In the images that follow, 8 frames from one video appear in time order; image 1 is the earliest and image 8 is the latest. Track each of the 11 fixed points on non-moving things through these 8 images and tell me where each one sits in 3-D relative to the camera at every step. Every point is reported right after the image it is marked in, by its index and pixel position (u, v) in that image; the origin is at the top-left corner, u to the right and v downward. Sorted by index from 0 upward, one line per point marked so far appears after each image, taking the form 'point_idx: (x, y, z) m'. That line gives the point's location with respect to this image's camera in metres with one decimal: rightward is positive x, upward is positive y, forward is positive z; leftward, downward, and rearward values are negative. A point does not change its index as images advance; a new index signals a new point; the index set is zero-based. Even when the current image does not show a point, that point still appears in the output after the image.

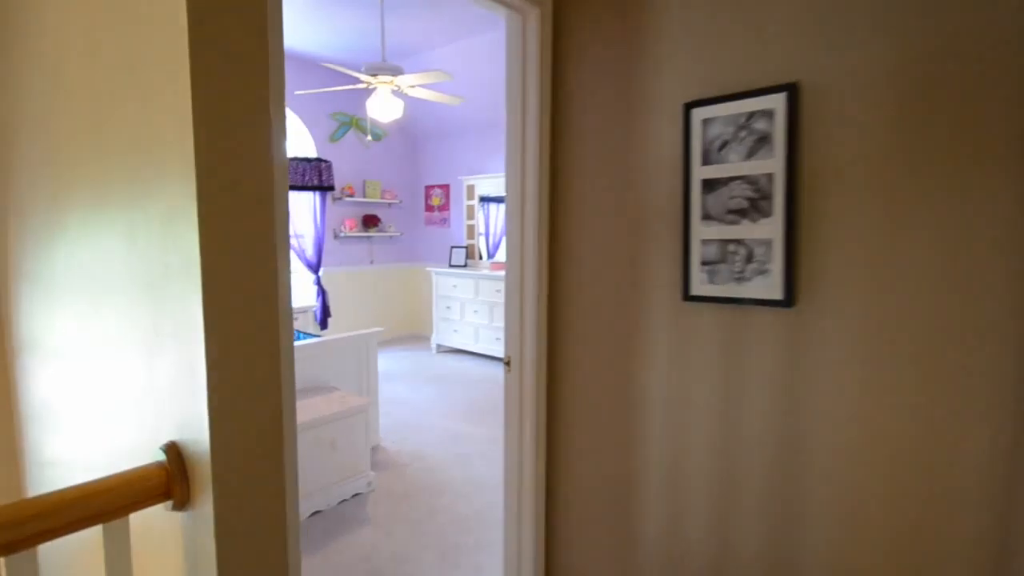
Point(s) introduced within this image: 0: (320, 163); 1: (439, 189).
0: (-2.4, +1.5, +5.4) m
1: (-1.1, +1.4, +6.4) m
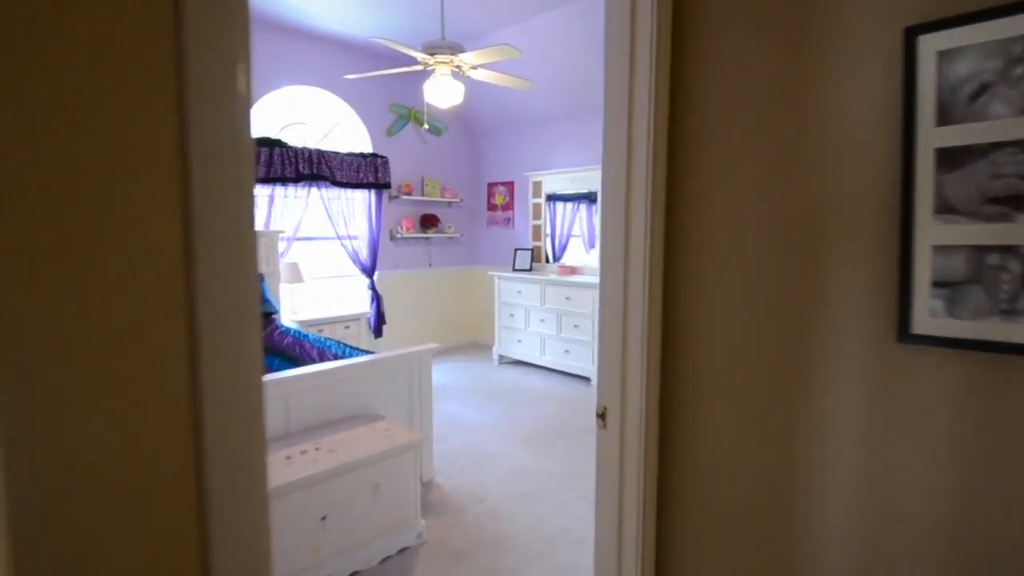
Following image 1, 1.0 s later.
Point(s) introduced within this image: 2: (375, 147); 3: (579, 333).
0: (-1.5, +1.5, +4.9) m
1: (-0.1, +1.3, +5.8) m
2: (-1.6, +1.6, +5.0) m
3: (+0.7, -0.4, +4.7) m
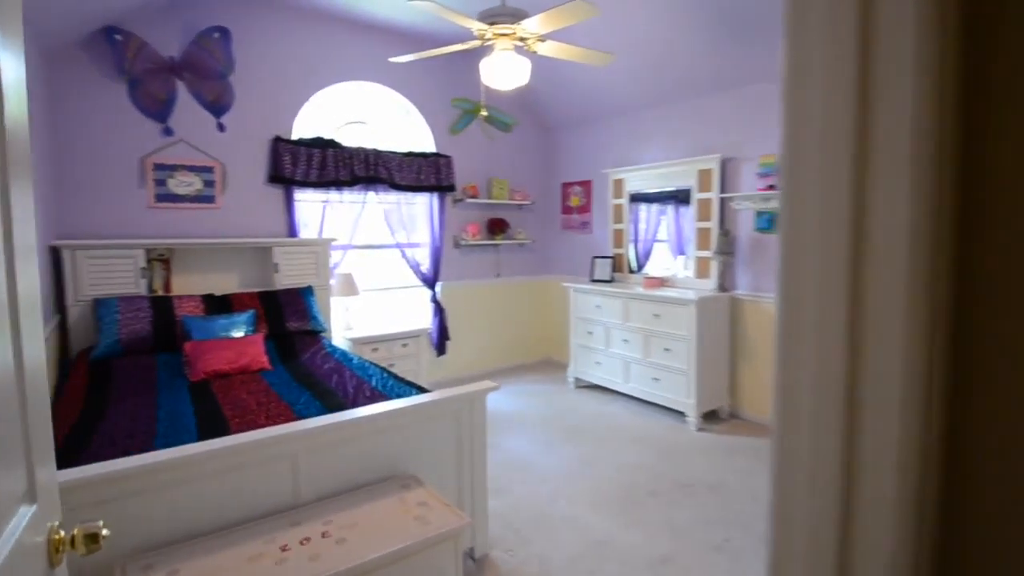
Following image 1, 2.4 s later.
0: (-0.7, +1.3, +4.5) m
1: (+0.8, +1.2, +5.1) m
2: (-0.7, +1.5, +4.6) m
3: (+1.4, -0.6, +3.8) m
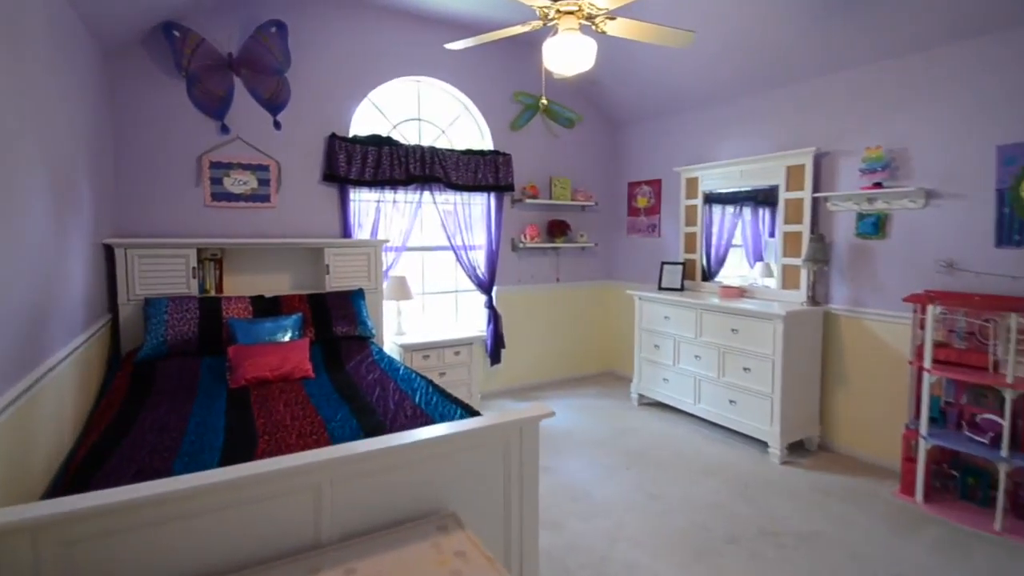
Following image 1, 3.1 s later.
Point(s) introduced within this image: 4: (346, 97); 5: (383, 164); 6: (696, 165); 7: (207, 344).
0: (-0.1, +1.3, +4.2) m
1: (+1.4, +1.1, +4.6) m
2: (-0.1, +1.4, +4.4) m
3: (+1.8, -0.7, +3.3) m
4: (-1.4, +1.6, +3.8) m
5: (-1.1, +1.1, +3.9) m
6: (+1.7, +1.2, +4.1) m
7: (-2.1, -0.4, +3.0) m
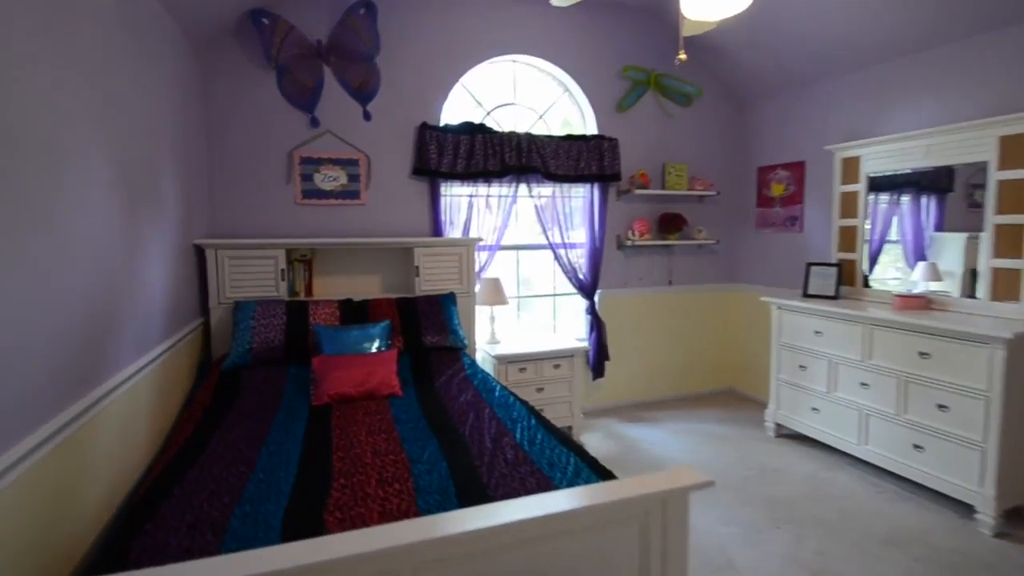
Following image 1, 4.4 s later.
0: (+0.7, +1.2, +3.7) m
1: (+2.4, +1.0, +3.8) m
2: (+0.8, +1.4, +3.8) m
3: (+2.5, -0.8, +2.5) m
4: (-0.6, +1.6, +3.5) m
5: (-0.3, +1.1, +3.5) m
6: (+2.6, +1.1, +3.3) m
7: (-1.4, -0.4, +2.9) m
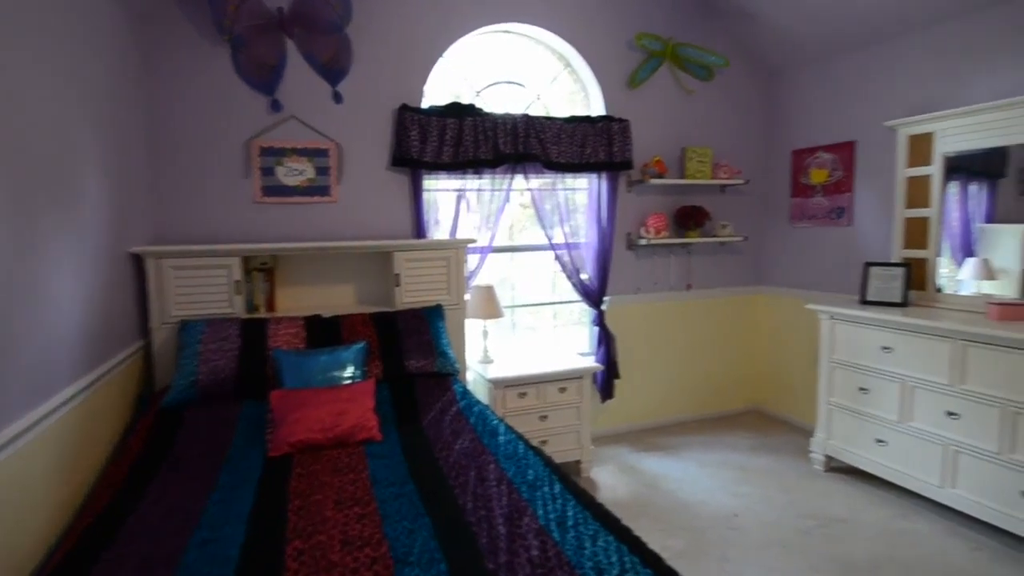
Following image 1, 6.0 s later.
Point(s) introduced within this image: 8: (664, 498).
0: (+0.7, +1.2, +3.2) m
1: (+2.3, +1.0, +3.3) m
2: (+0.7, +1.3, +3.3) m
3: (+2.5, -0.8, +2.0) m
4: (-0.6, +1.5, +3.0) m
5: (-0.3, +1.0, +3.0) m
6: (+2.6, +1.1, +2.8) m
7: (-1.4, -0.5, +2.4) m
8: (+0.9, -1.2, +2.6) m
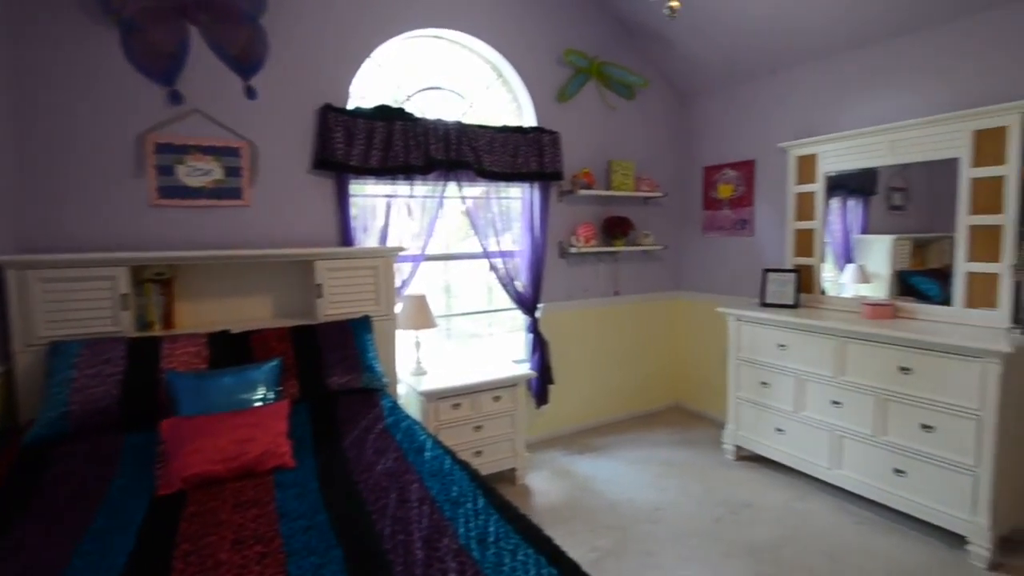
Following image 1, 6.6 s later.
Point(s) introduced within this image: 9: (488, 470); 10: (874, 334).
0: (+0.2, +1.1, +3.2) m
1: (+1.8, +1.0, +3.6) m
2: (+0.2, +1.3, +3.4) m
3: (+2.2, -0.8, +2.3) m
4: (-1.1, +1.5, +2.8) m
5: (-0.8, +0.9, +2.9) m
6: (+2.1, +1.0, +3.1) m
7: (-1.7, -0.6, +2.1) m
8: (+0.5, -1.3, +2.7) m
9: (-0.2, -1.2, +2.8) m
10: (+2.0, -0.3, +2.5) m
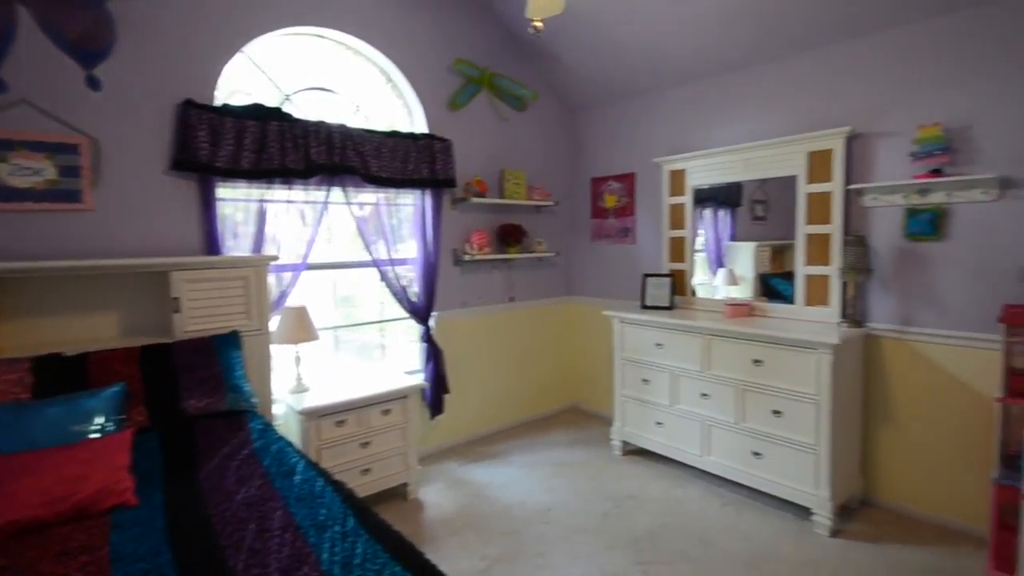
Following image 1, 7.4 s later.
0: (-0.6, +1.1, +3.2) m
1: (+0.9, +0.9, +3.9) m
2: (-0.6, +1.2, +3.3) m
3: (+1.6, -0.8, +2.6) m
4: (-1.8, +1.4, +2.6) m
5: (-1.5, +0.9, +2.7) m
6: (+1.3, +1.0, +3.4) m
7: (-2.3, -0.6, +1.7) m
8: (-0.1, -1.3, +2.7) m
9: (-0.8, -1.2, +2.7) m
10: (+1.4, -0.3, +2.8) m
